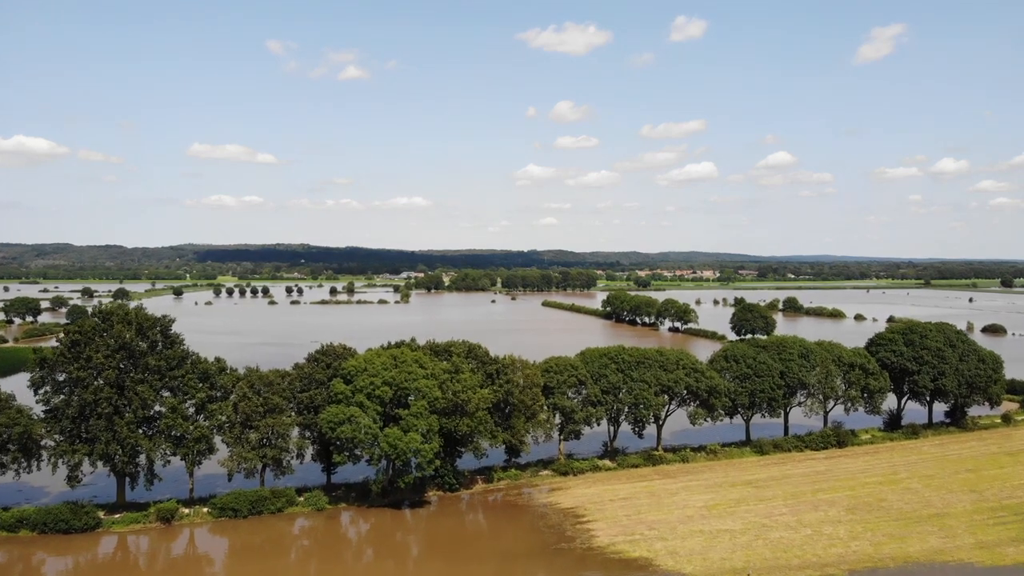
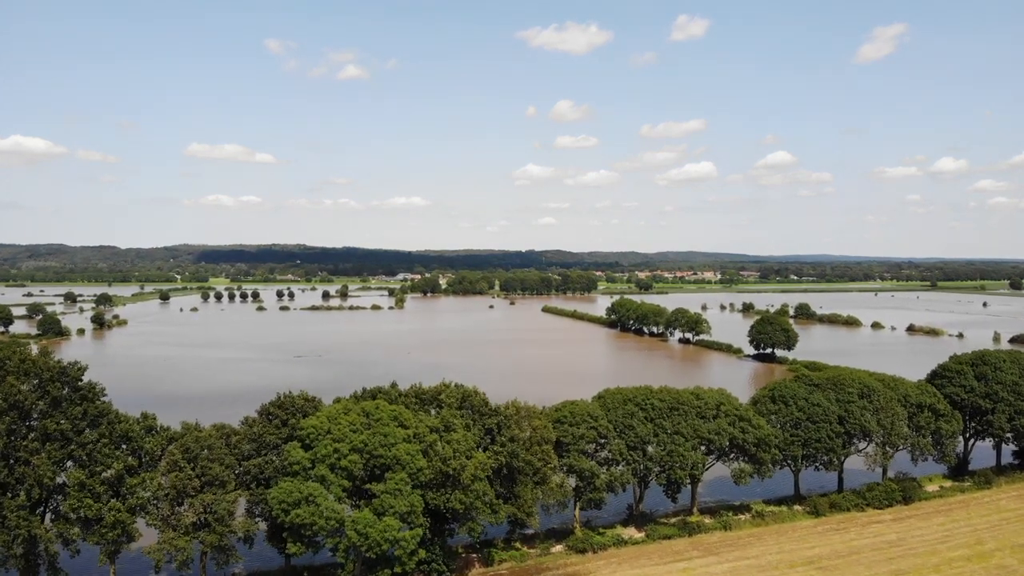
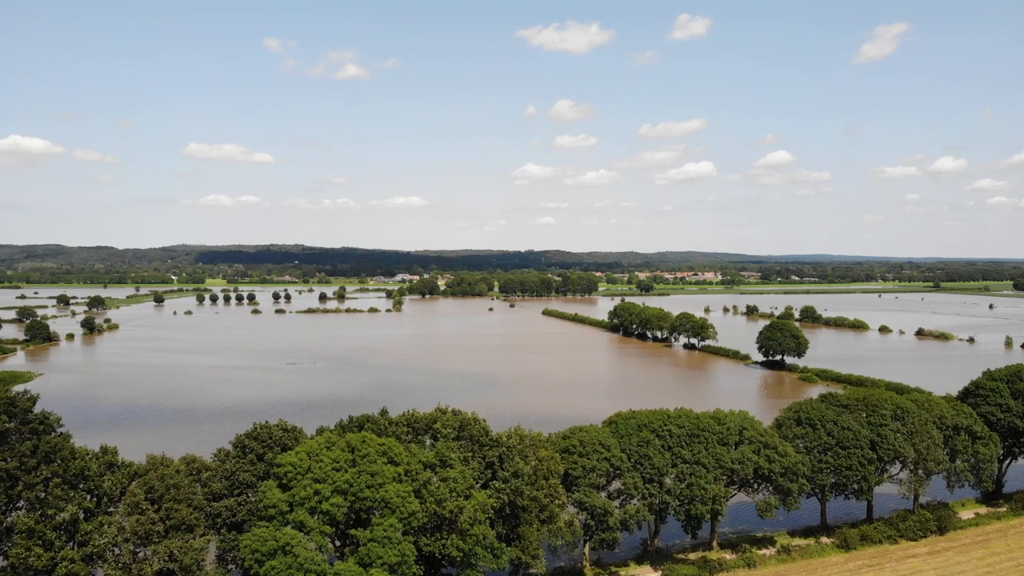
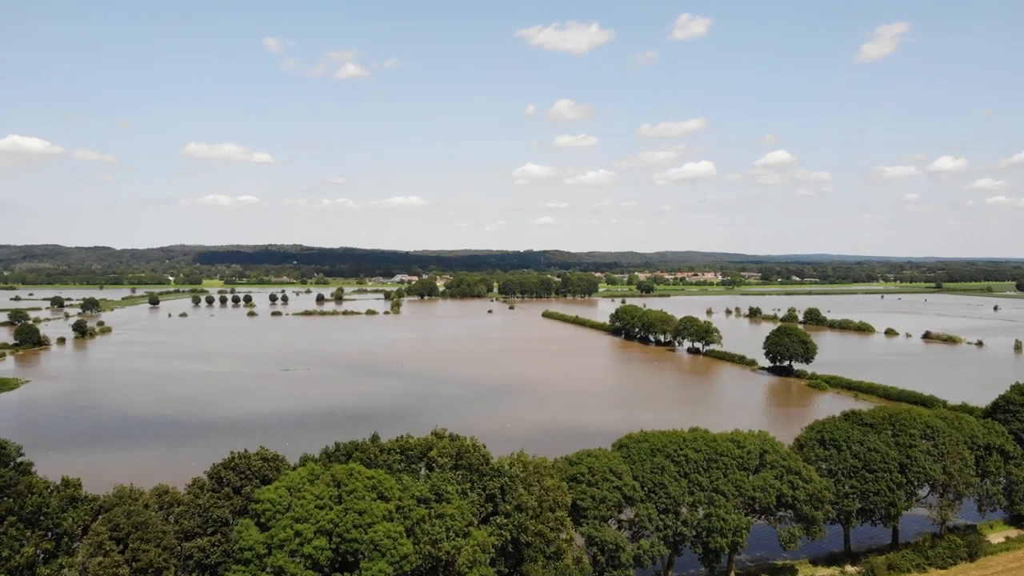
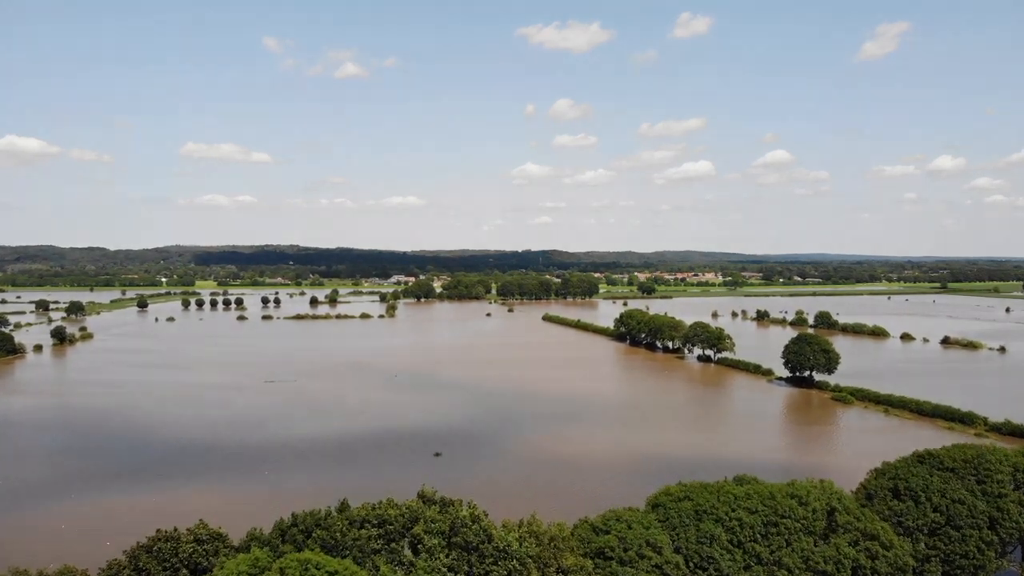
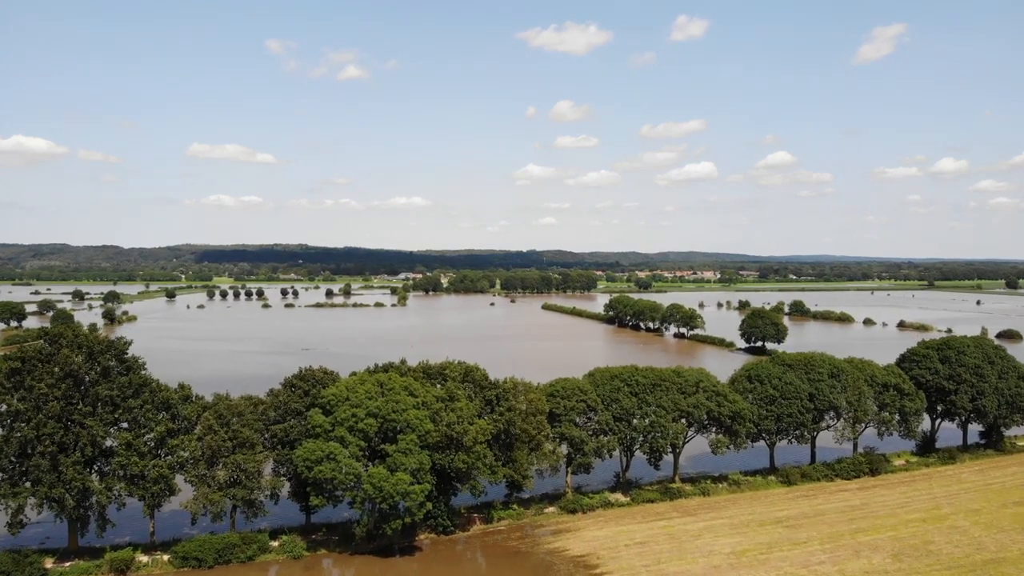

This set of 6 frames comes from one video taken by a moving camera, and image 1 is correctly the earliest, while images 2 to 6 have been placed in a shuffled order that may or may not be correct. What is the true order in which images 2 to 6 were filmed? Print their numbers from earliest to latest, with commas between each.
6, 2, 3, 4, 5
